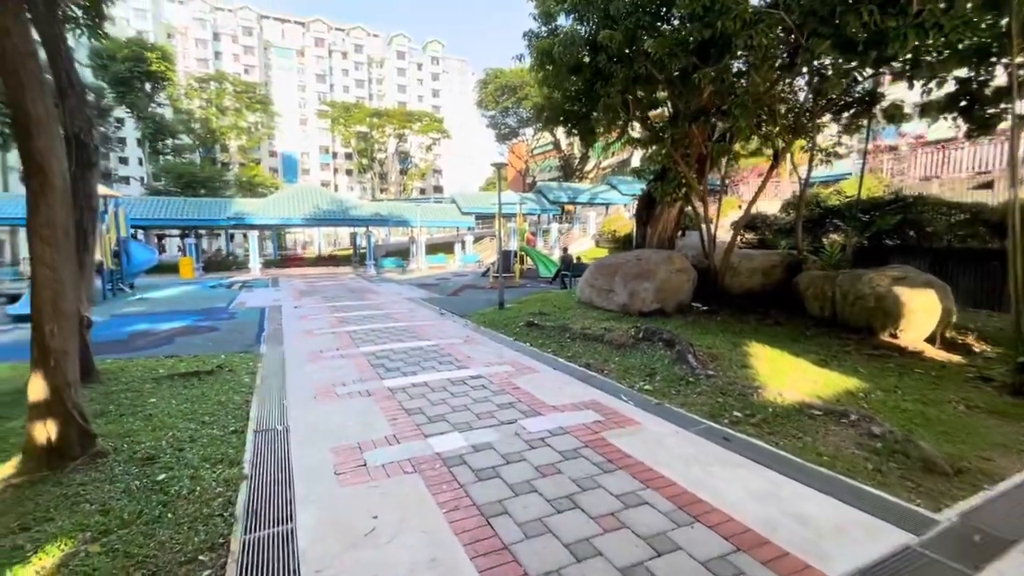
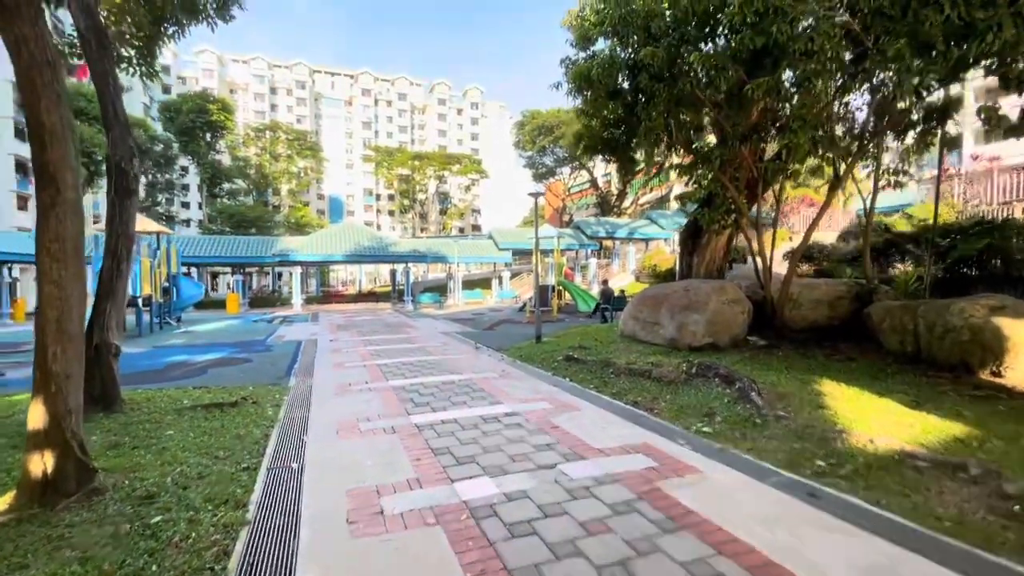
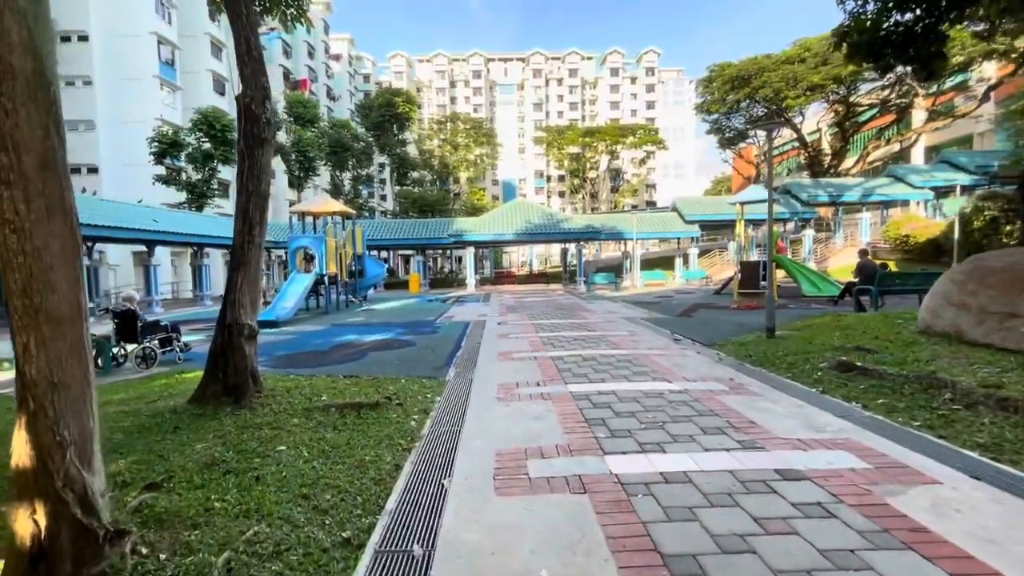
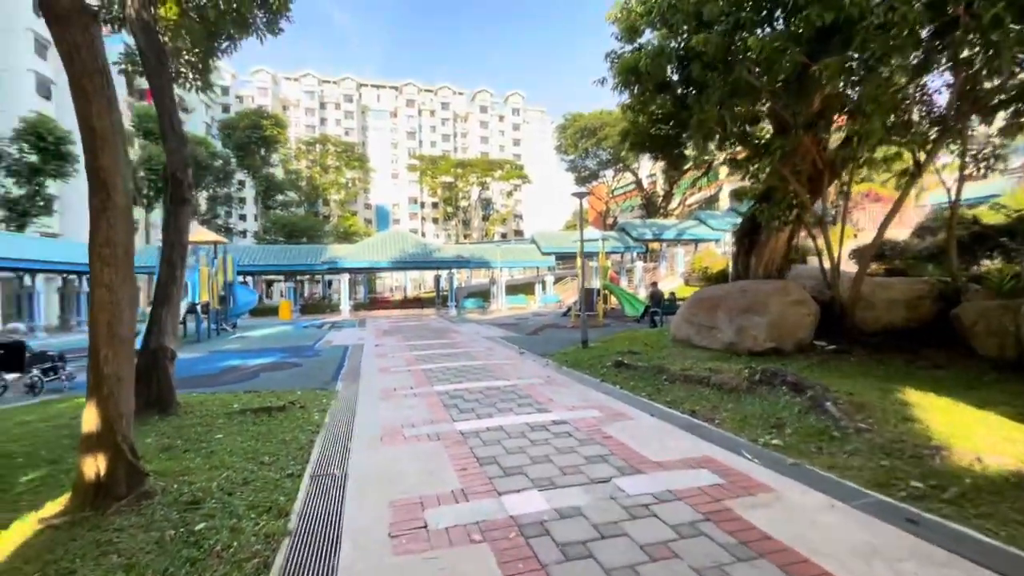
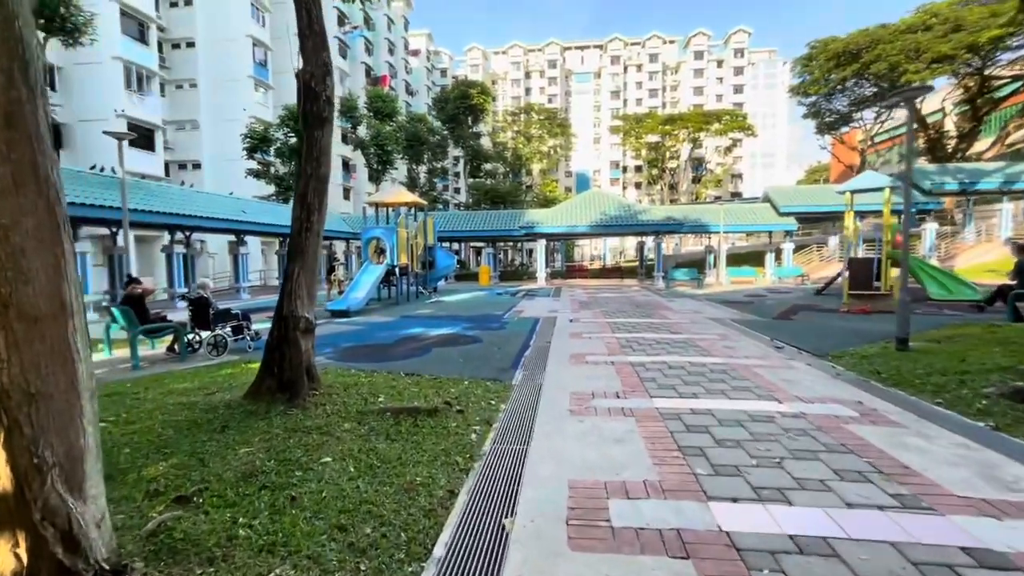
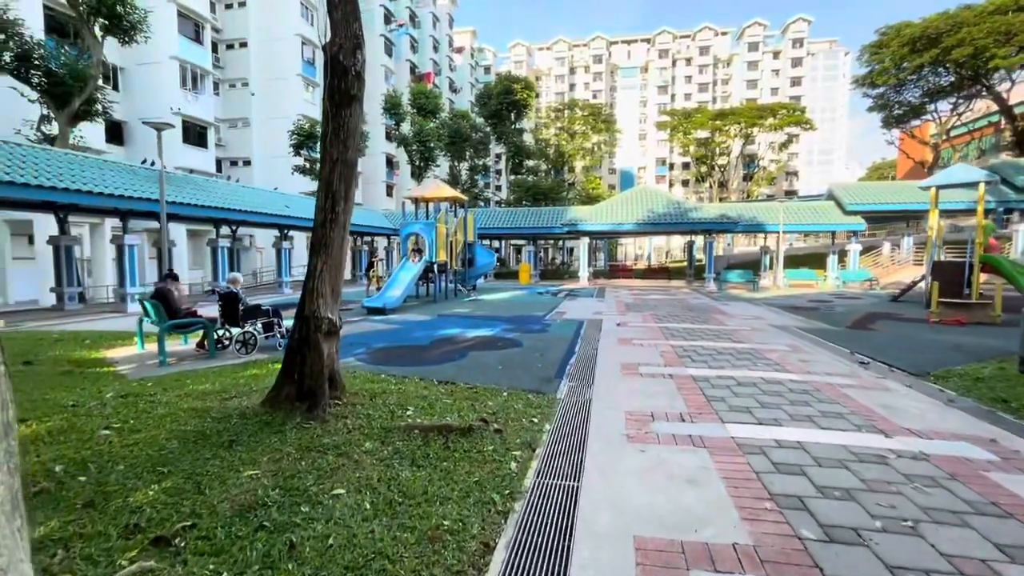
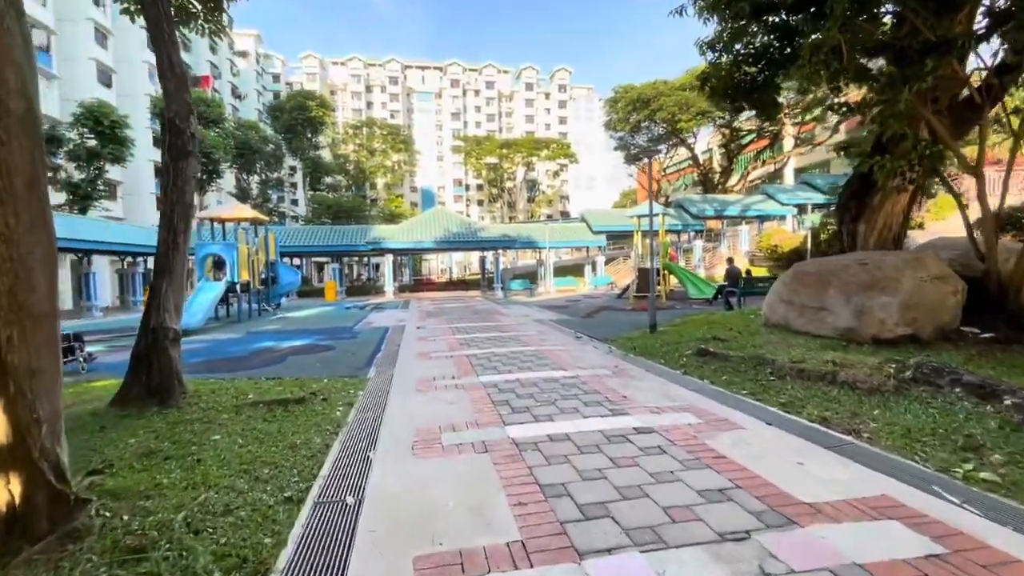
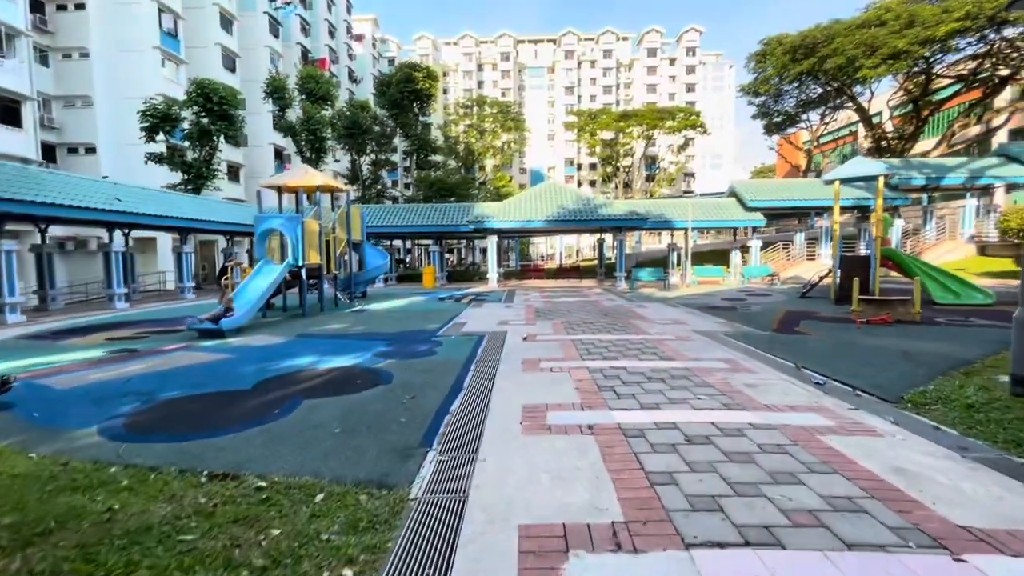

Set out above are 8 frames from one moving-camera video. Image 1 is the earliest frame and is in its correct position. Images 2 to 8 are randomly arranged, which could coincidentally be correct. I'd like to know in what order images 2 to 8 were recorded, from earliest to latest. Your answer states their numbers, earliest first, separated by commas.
2, 4, 7, 3, 5, 6, 8
